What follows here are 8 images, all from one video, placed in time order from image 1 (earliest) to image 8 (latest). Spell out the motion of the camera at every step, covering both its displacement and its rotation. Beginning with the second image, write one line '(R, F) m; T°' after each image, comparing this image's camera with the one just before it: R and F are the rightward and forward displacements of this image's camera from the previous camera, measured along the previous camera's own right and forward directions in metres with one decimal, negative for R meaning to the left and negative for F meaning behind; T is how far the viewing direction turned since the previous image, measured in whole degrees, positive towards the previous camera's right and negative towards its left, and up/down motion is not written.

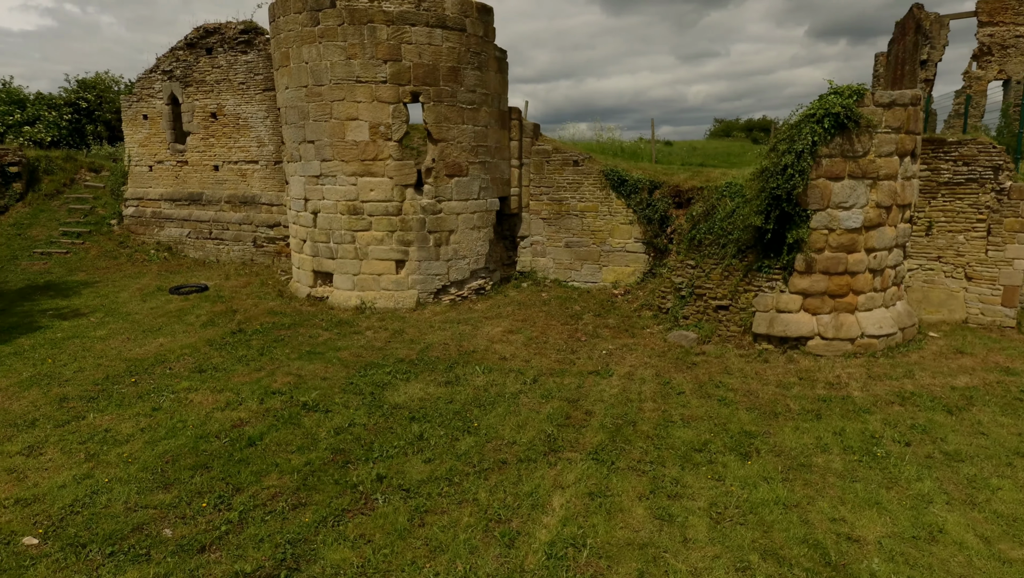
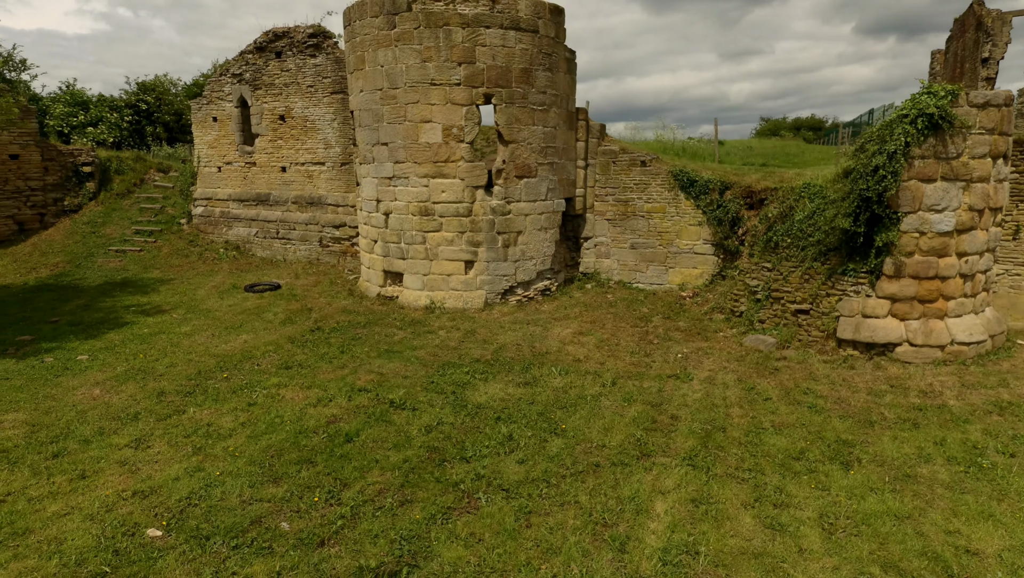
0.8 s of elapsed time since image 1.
(-0.5, 0.0) m; -3°
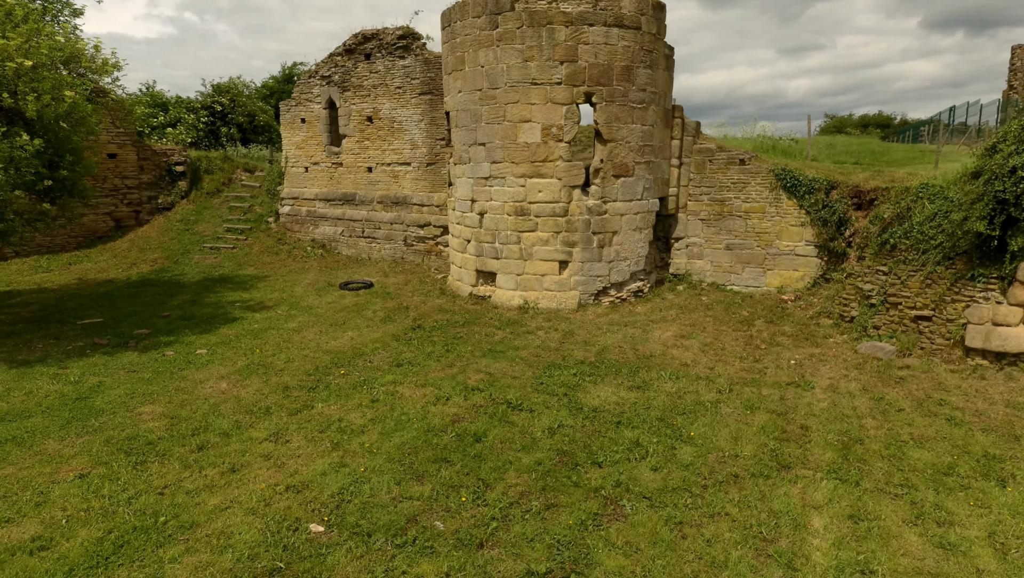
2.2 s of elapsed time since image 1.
(-0.7, 0.0) m; -4°
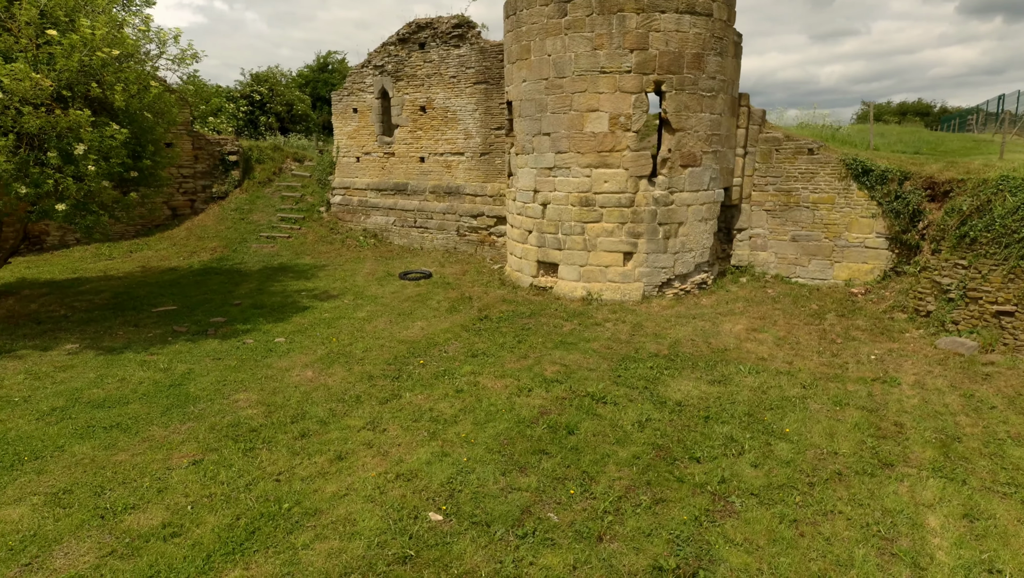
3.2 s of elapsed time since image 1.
(-0.6, 0.0) m; -2°
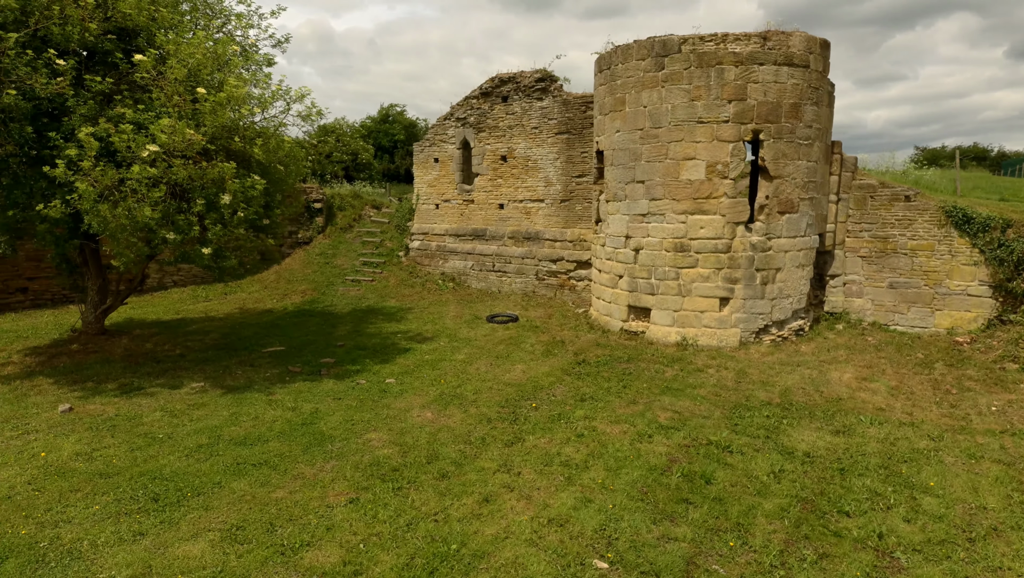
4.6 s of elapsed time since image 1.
(-0.8, -0.1) m; -3°
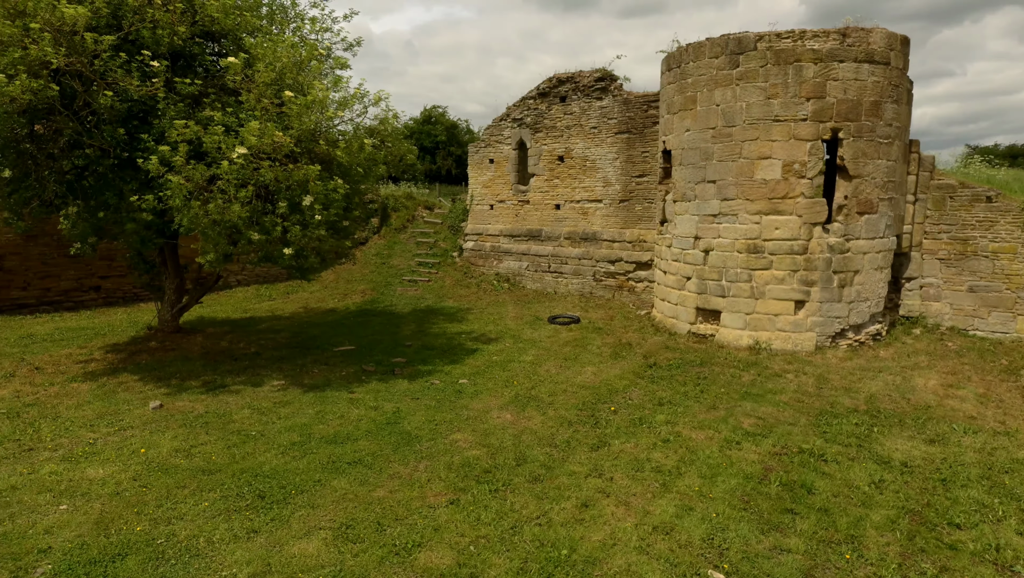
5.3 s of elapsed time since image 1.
(-0.5, 0.0) m; -3°
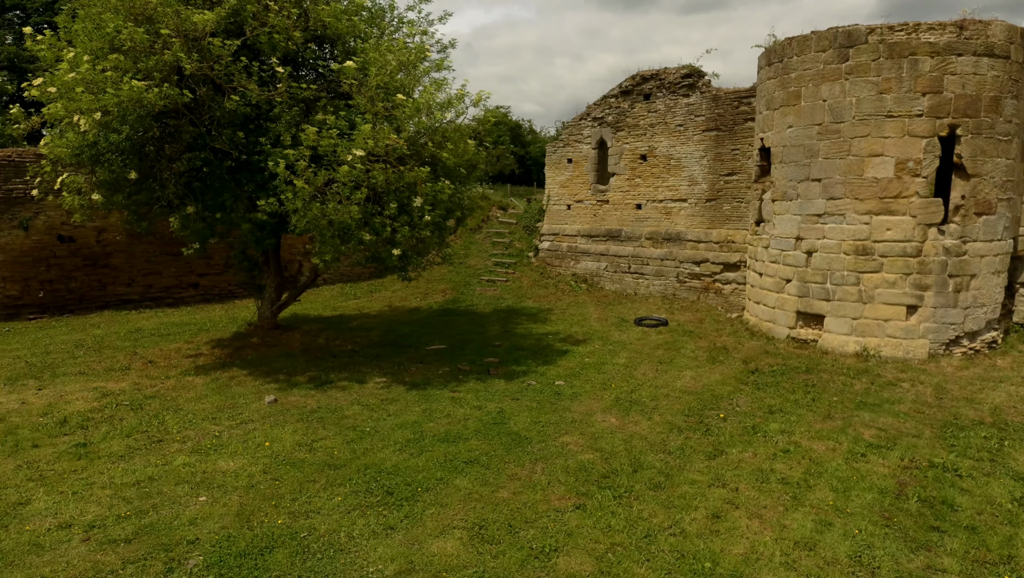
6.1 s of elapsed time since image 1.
(-0.5, 0.0) m; -5°
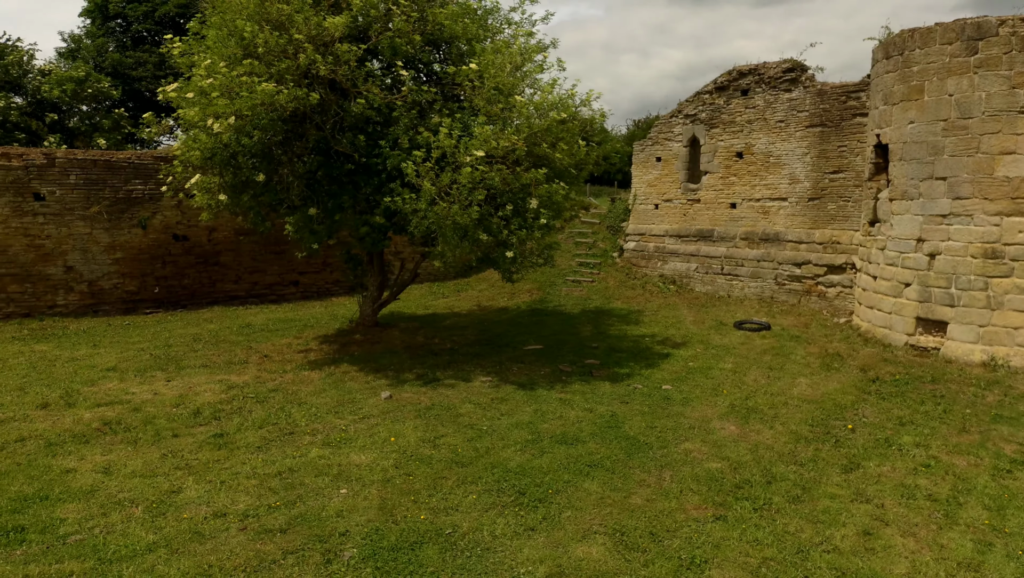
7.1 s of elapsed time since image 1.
(-0.5, 0.0) m; -5°
